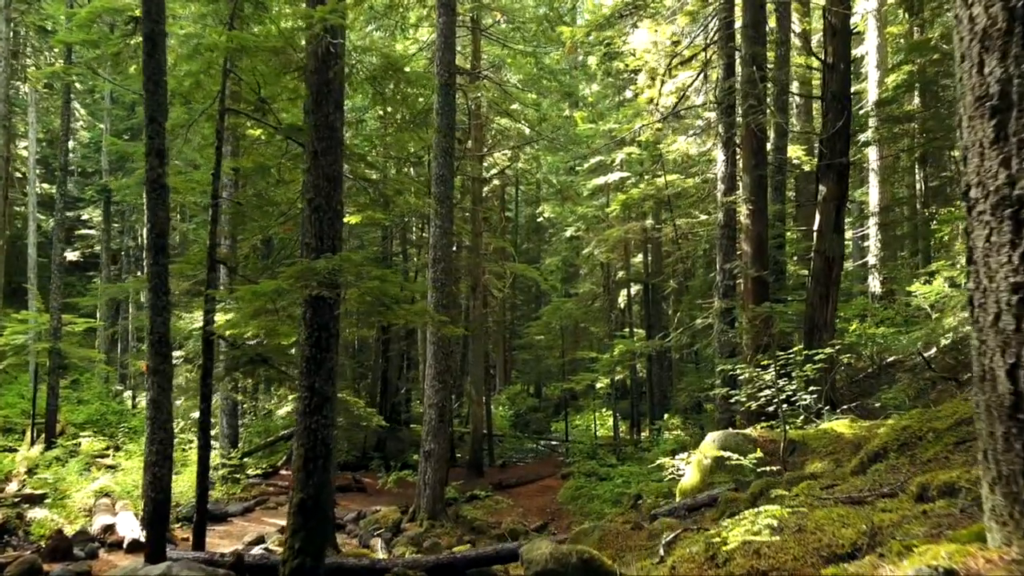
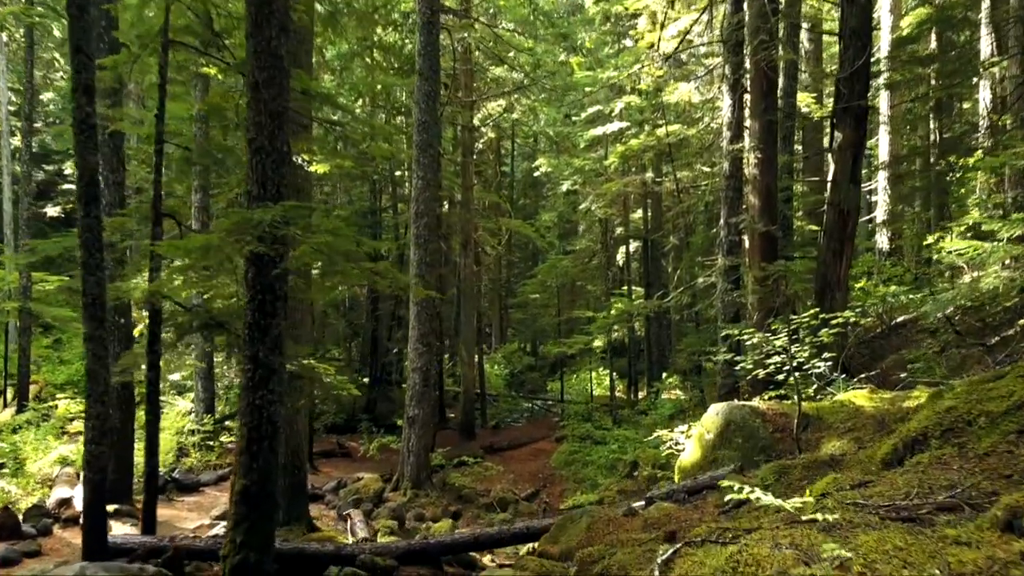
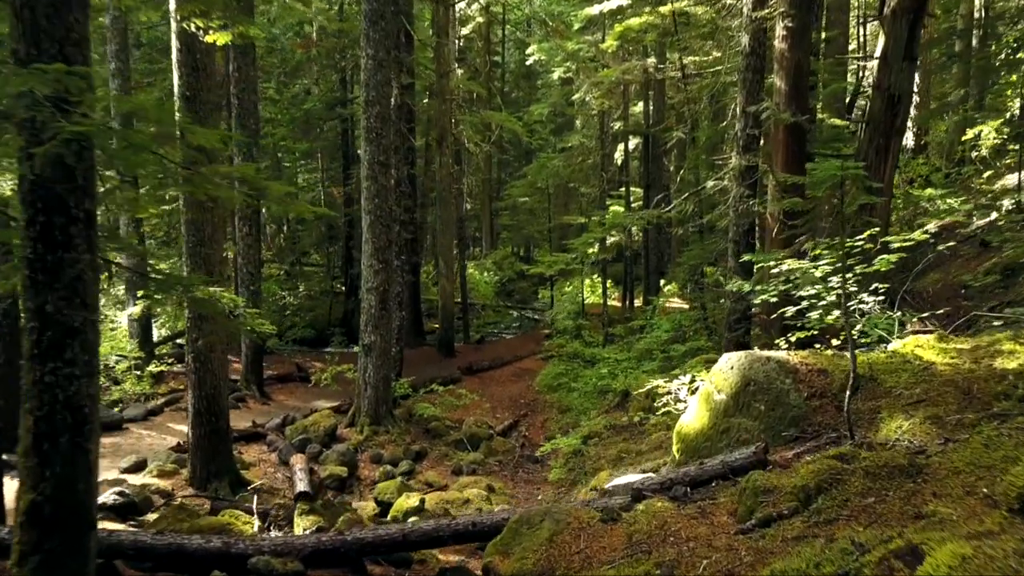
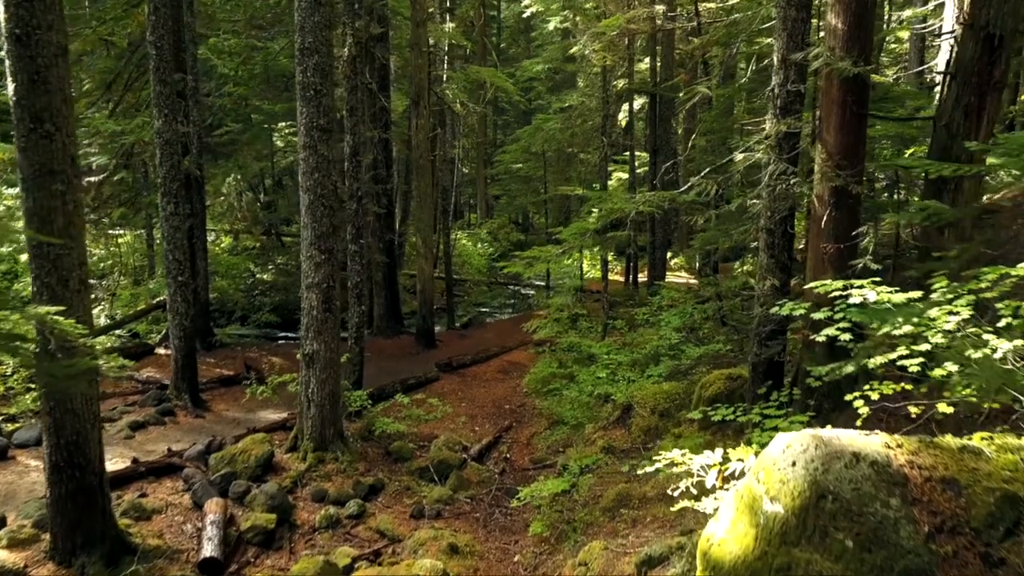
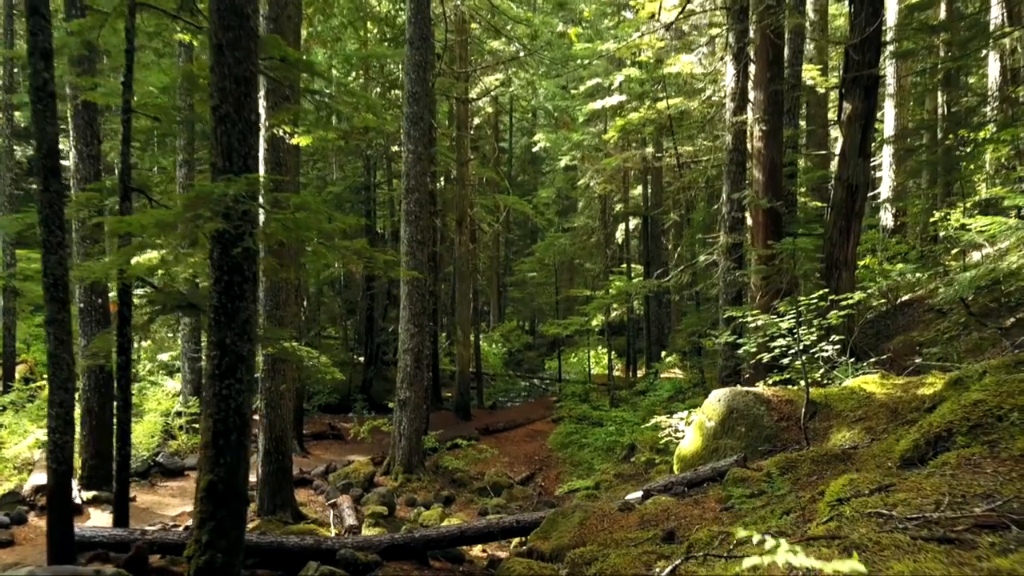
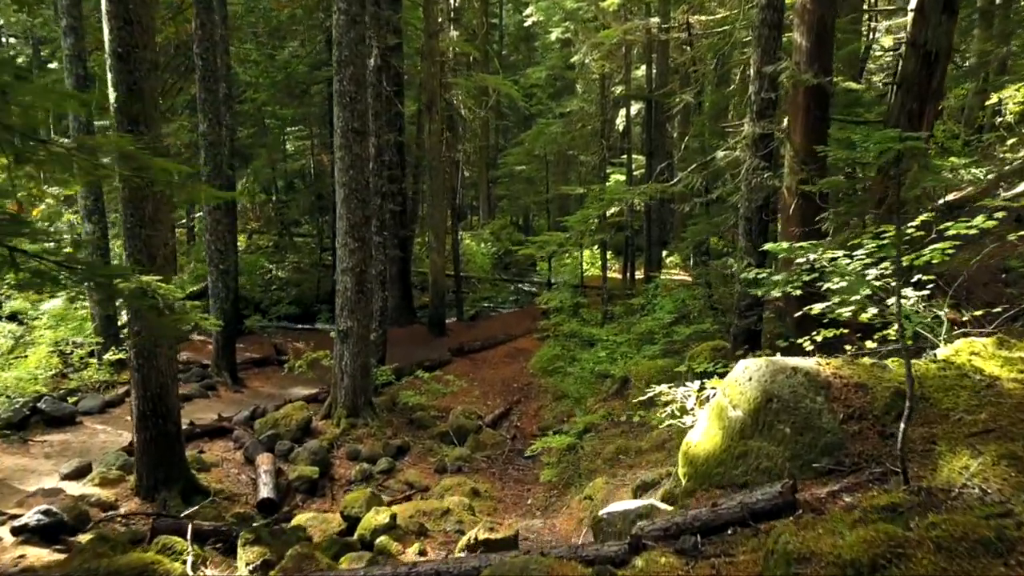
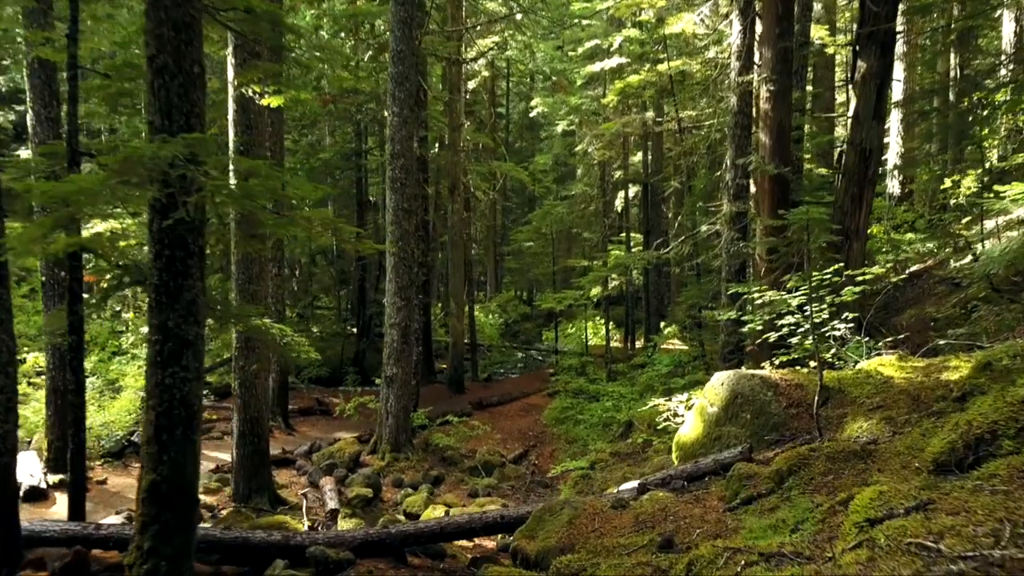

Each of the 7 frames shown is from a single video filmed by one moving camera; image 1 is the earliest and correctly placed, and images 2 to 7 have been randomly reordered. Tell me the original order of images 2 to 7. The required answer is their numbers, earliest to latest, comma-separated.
2, 5, 7, 3, 6, 4
